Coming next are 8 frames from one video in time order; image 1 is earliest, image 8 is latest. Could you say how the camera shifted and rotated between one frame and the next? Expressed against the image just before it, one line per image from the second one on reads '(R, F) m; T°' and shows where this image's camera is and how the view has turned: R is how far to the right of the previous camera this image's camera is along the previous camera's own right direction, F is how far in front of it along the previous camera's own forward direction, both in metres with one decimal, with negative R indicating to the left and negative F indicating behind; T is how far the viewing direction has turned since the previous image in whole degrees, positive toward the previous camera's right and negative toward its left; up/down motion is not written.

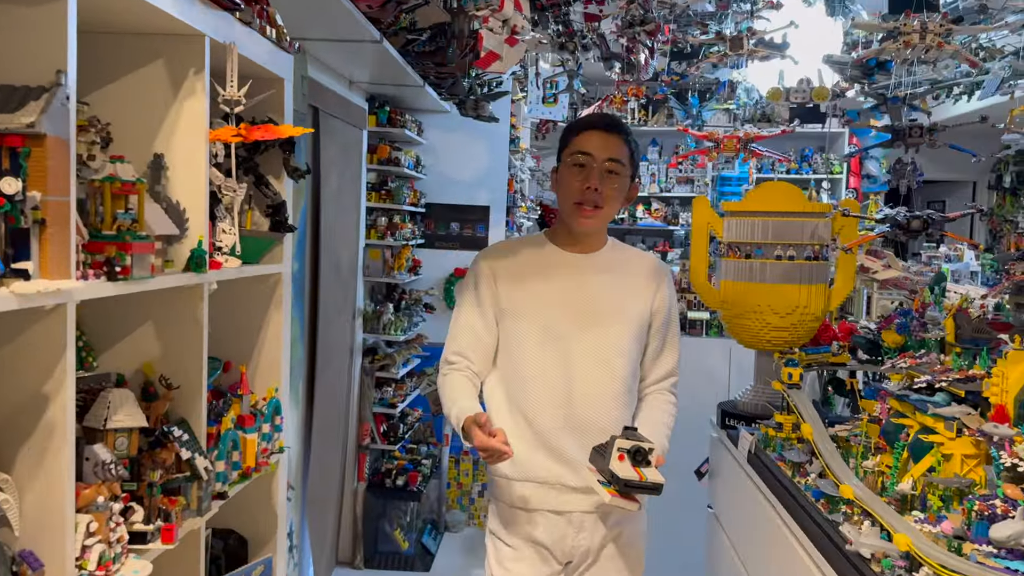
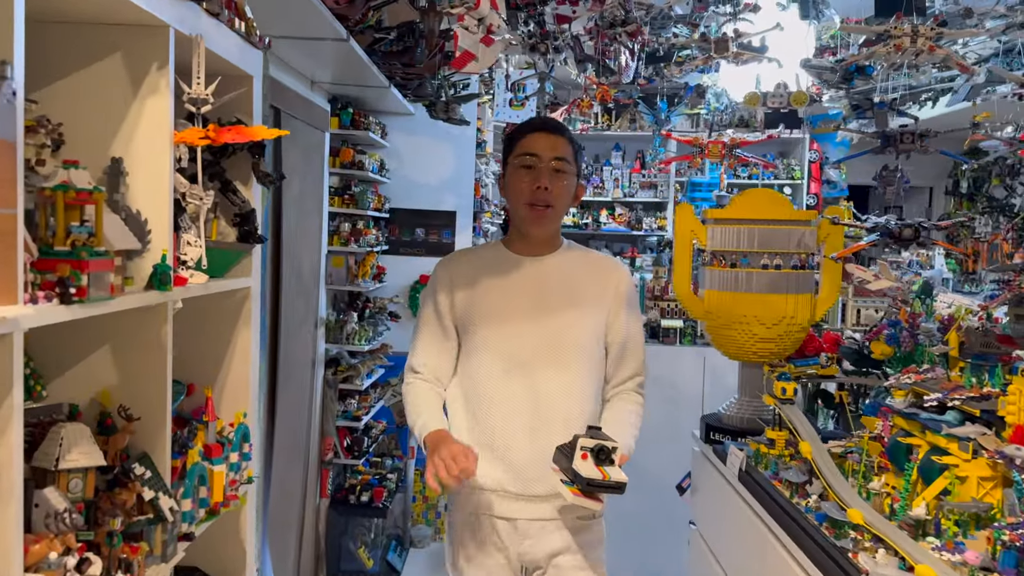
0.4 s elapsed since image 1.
(-0.1, +0.1) m; +3°
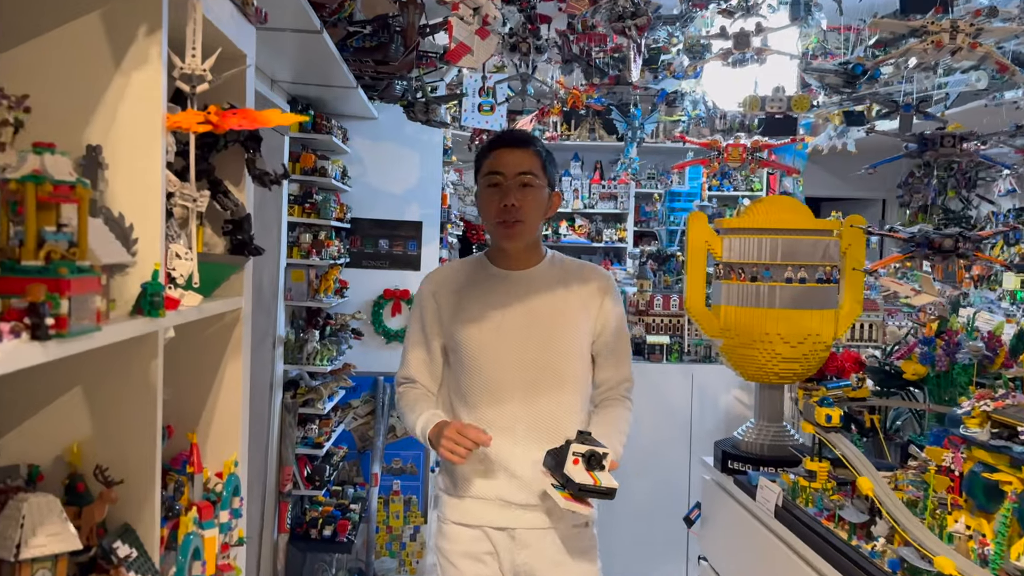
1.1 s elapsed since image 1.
(-0.2, +0.2) m; +4°
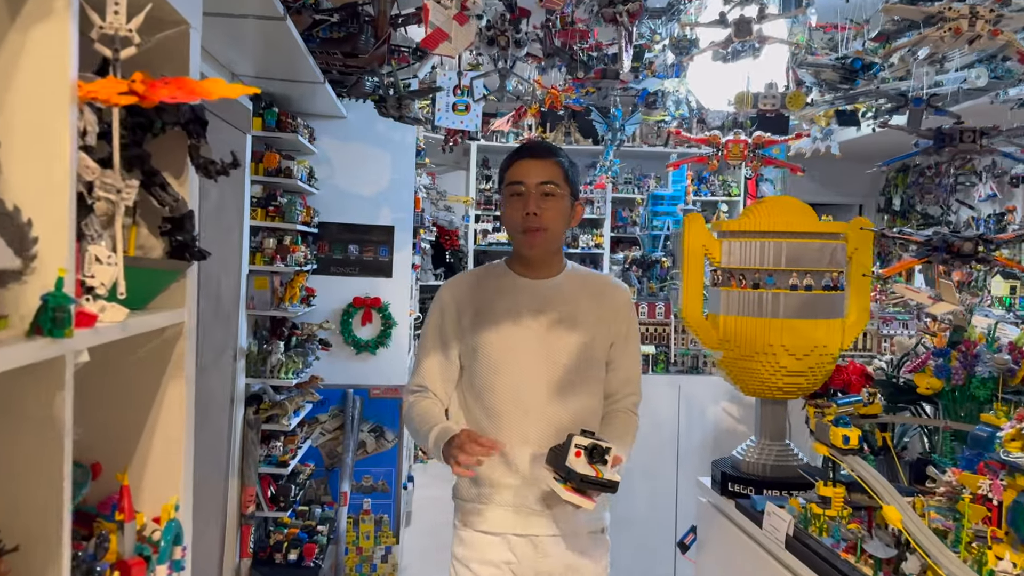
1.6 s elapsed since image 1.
(0.0, +0.2) m; +2°
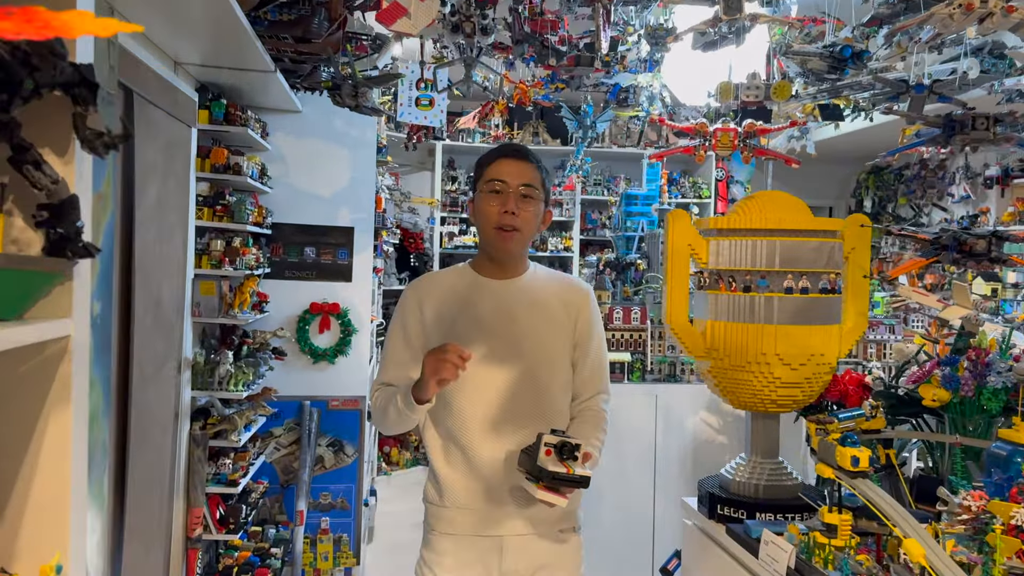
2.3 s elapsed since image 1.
(0.0, +0.2) m; +2°
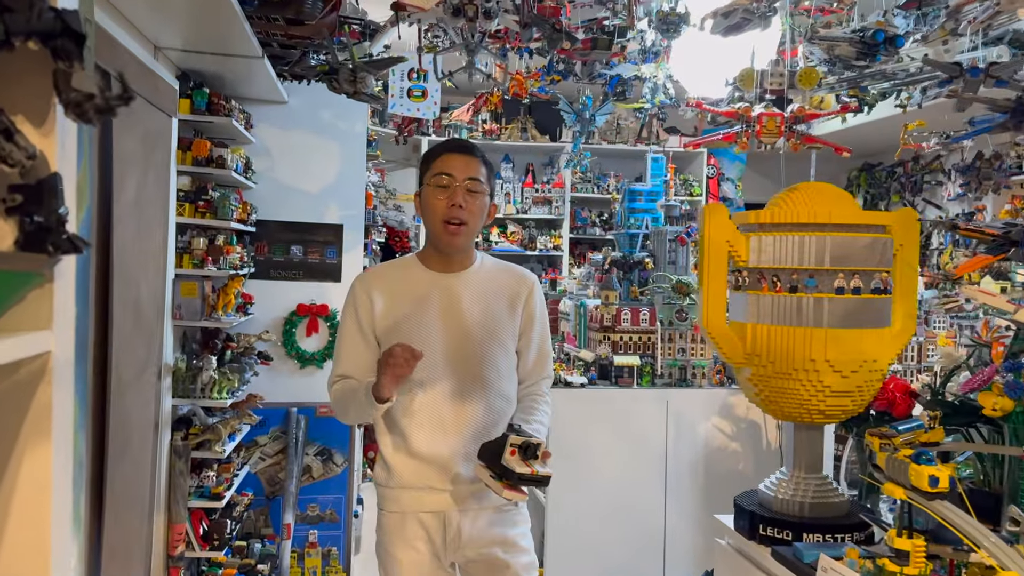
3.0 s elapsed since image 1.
(-0.1, +0.2) m; +2°
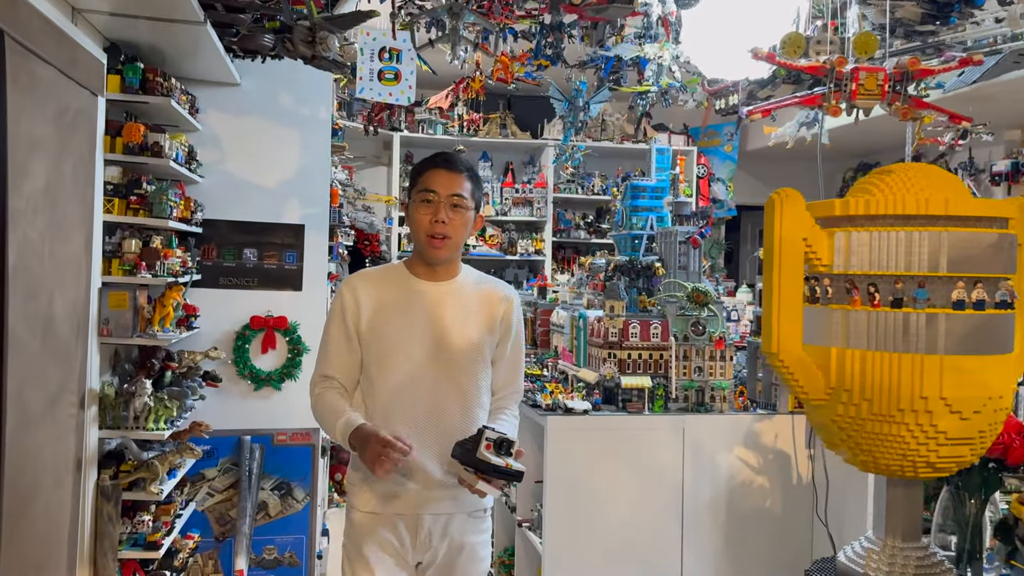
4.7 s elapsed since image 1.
(-0.1, +0.4) m; +2°
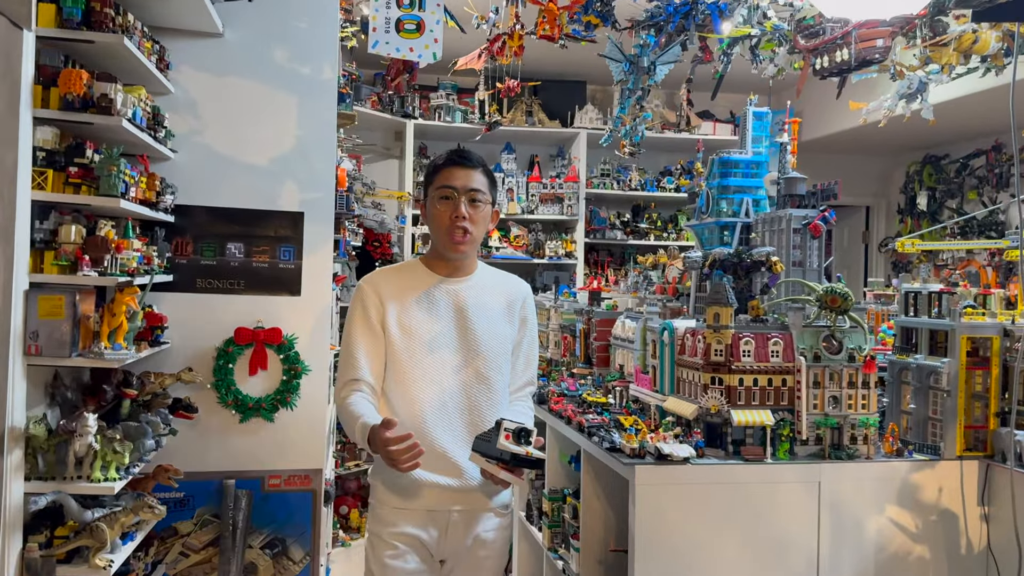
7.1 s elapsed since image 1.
(-0.1, +0.6) m; 0°
